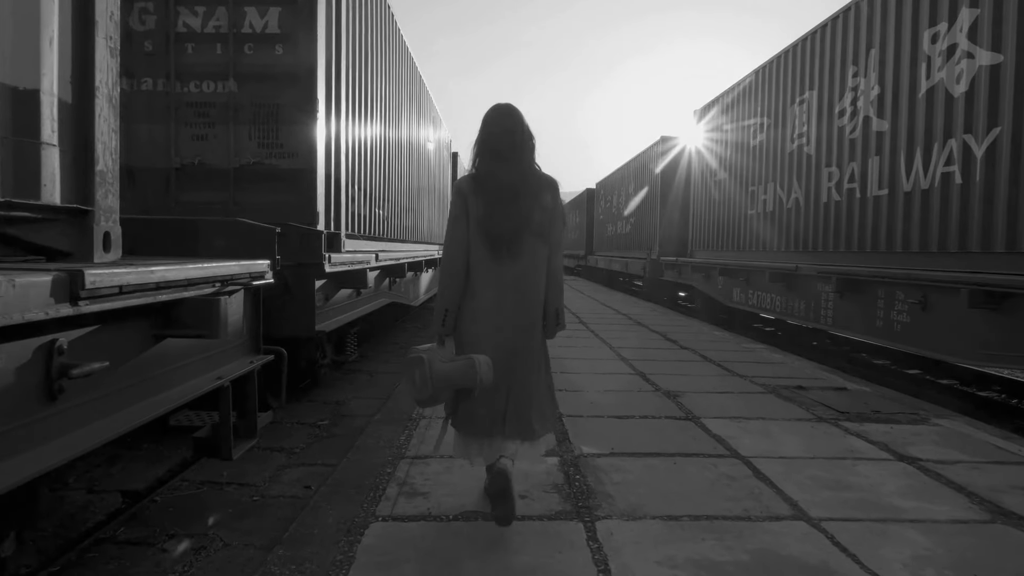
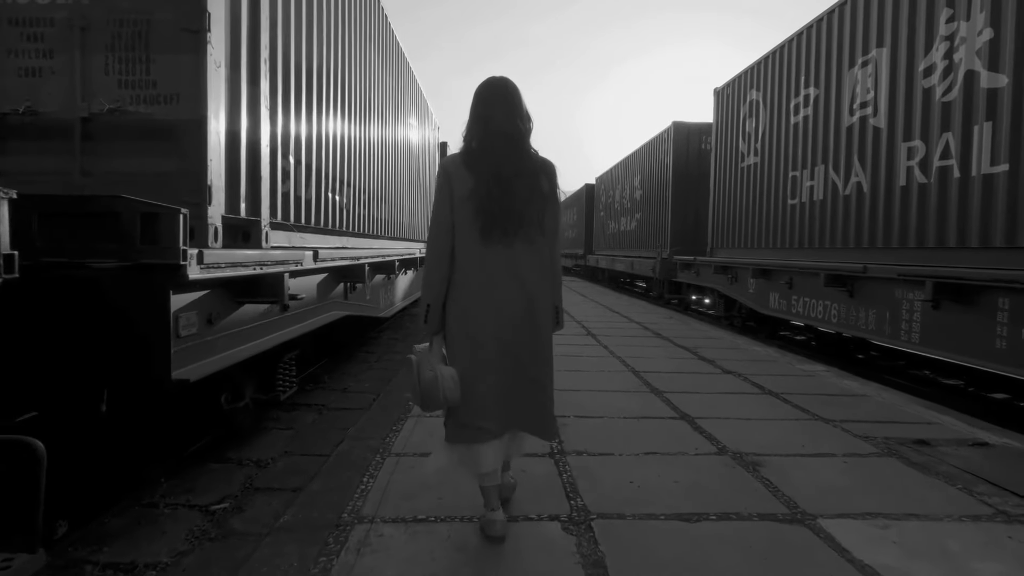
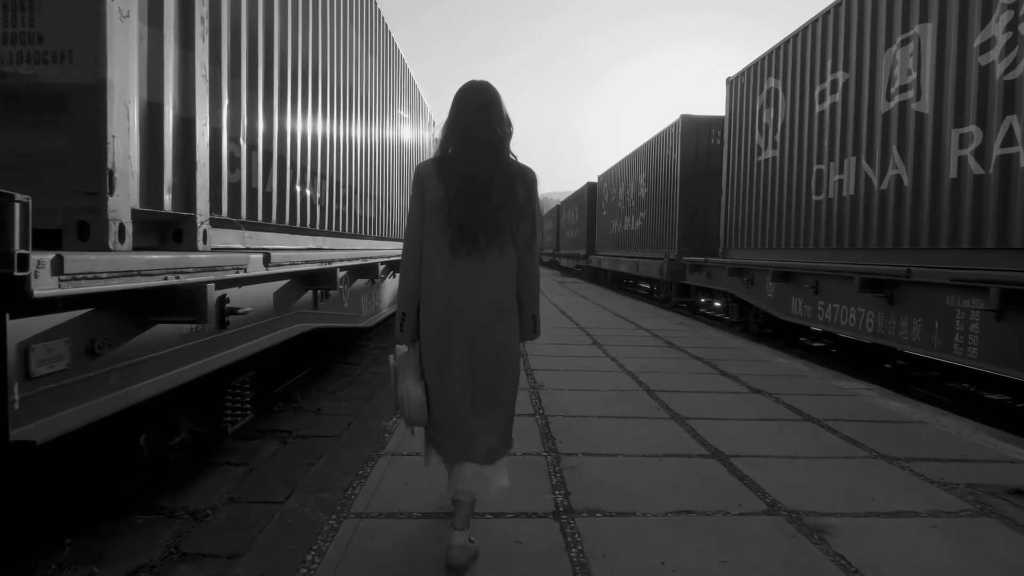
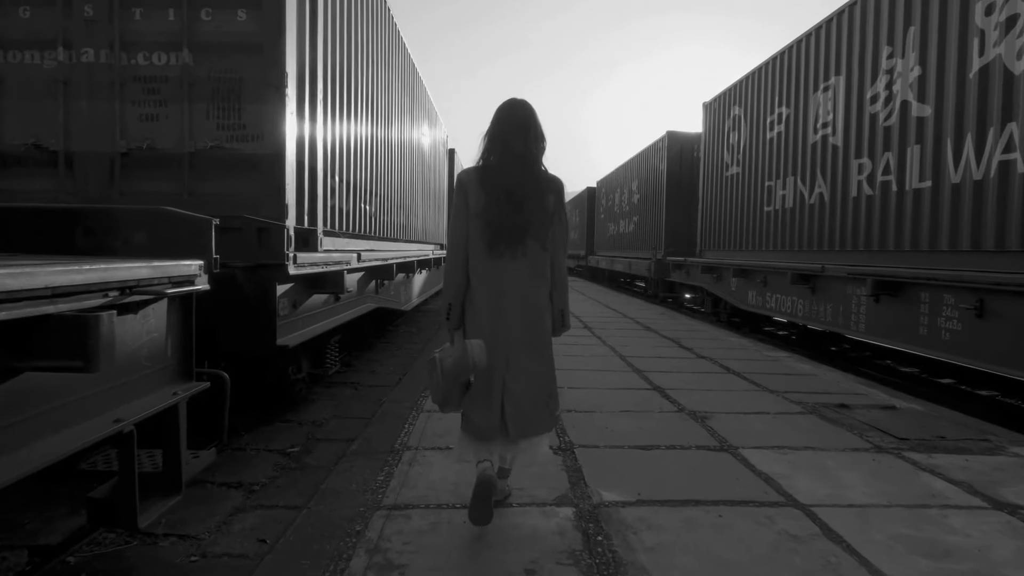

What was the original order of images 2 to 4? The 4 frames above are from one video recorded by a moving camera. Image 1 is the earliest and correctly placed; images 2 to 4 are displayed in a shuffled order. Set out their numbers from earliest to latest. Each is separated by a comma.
4, 2, 3
